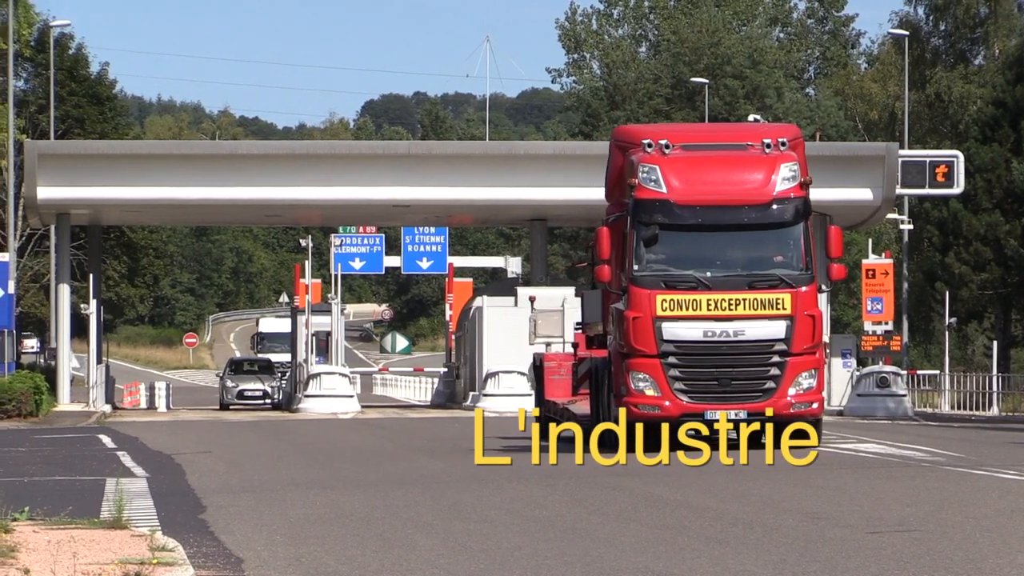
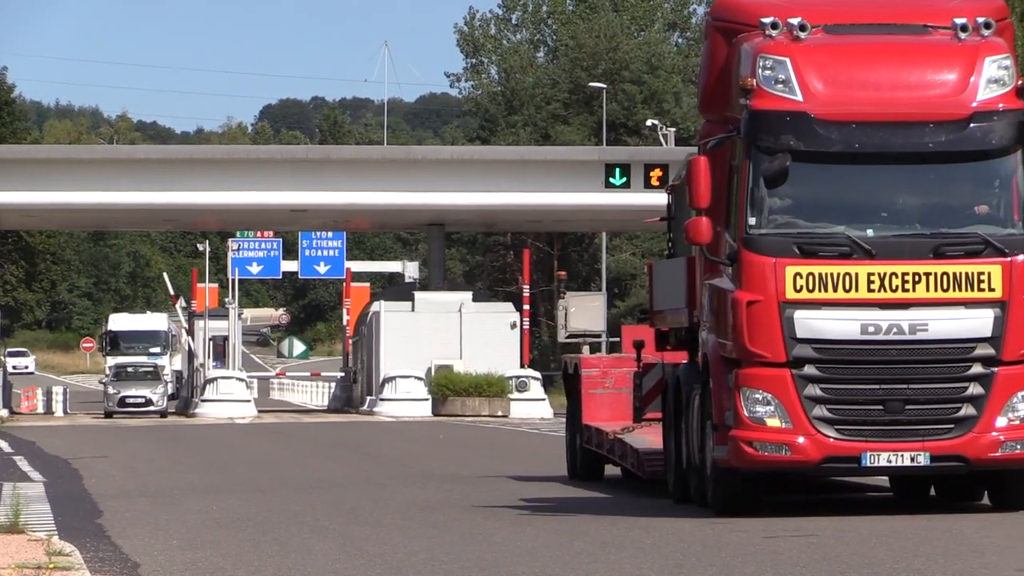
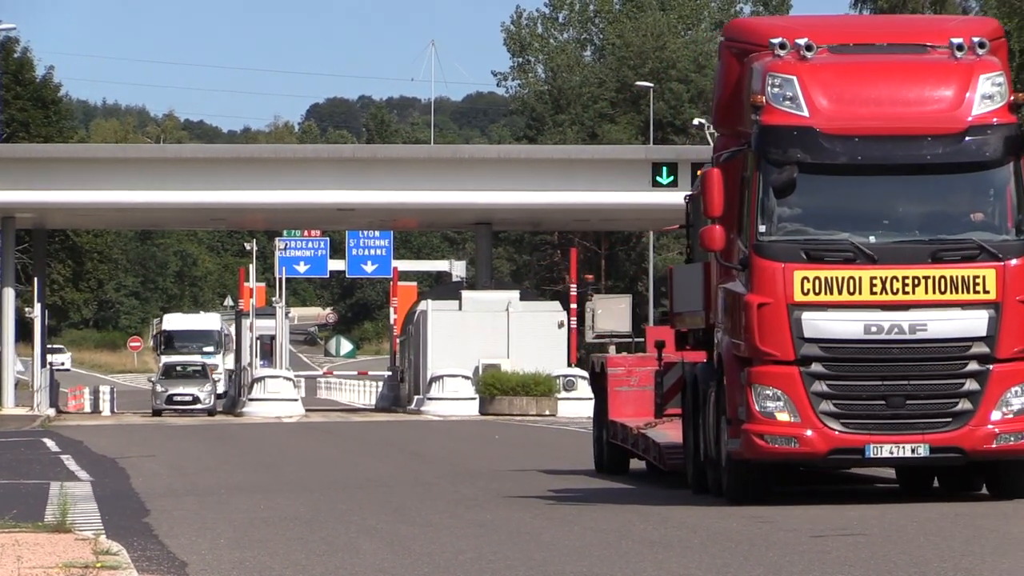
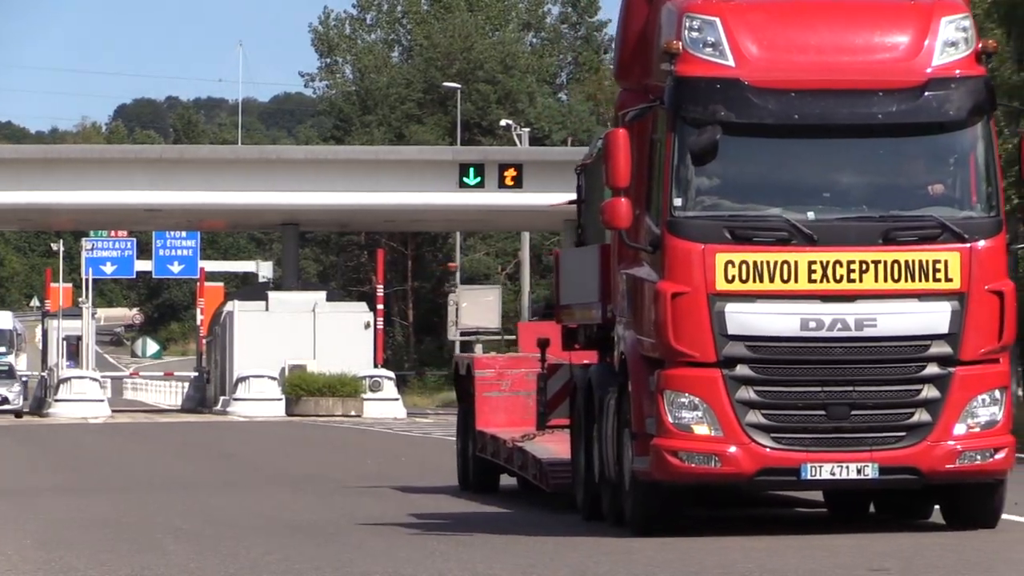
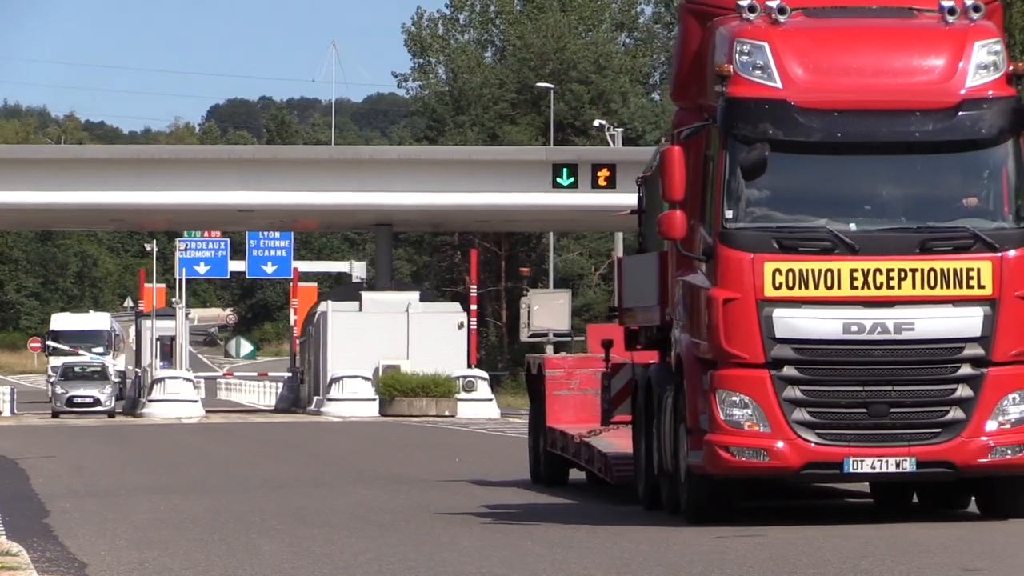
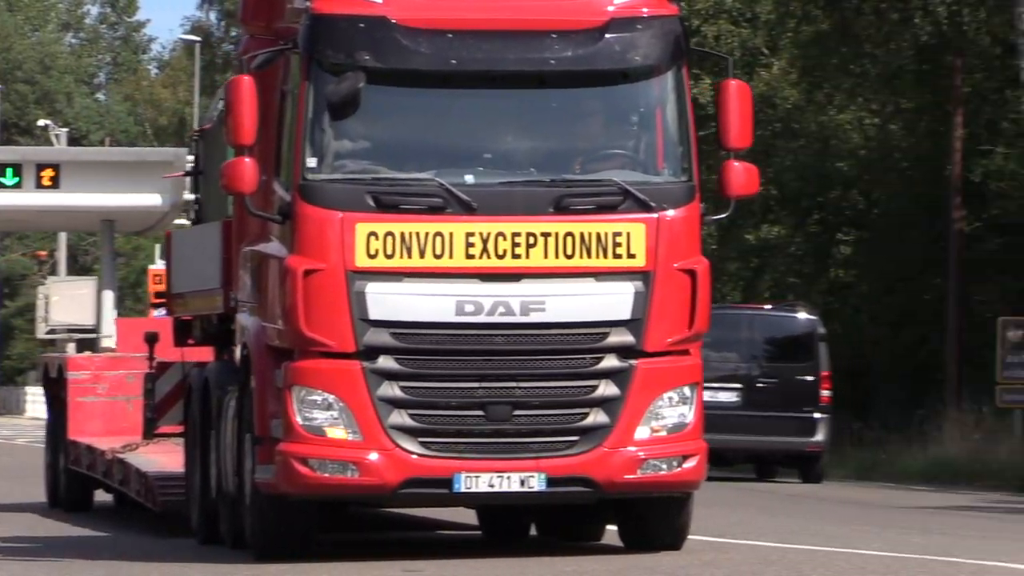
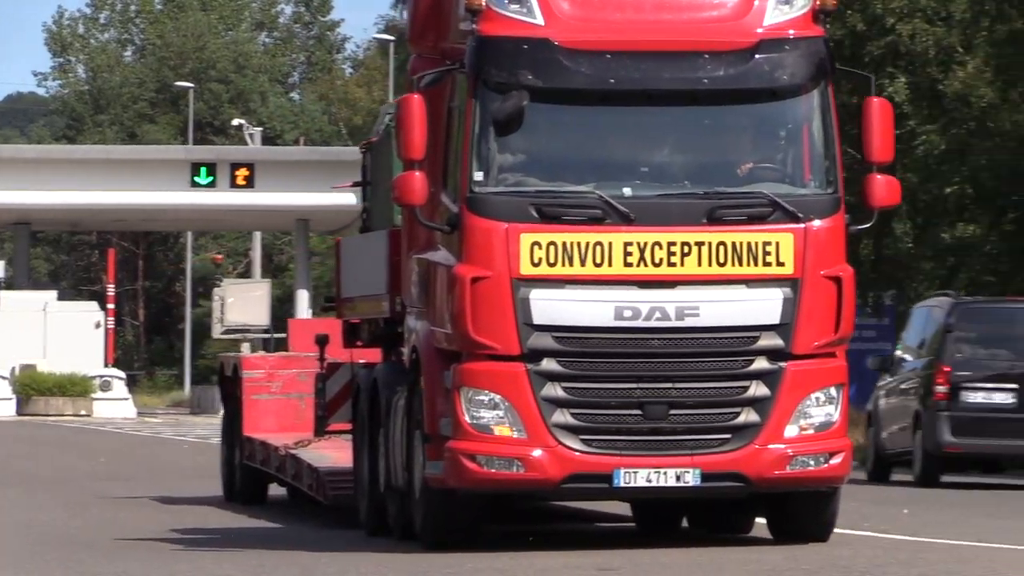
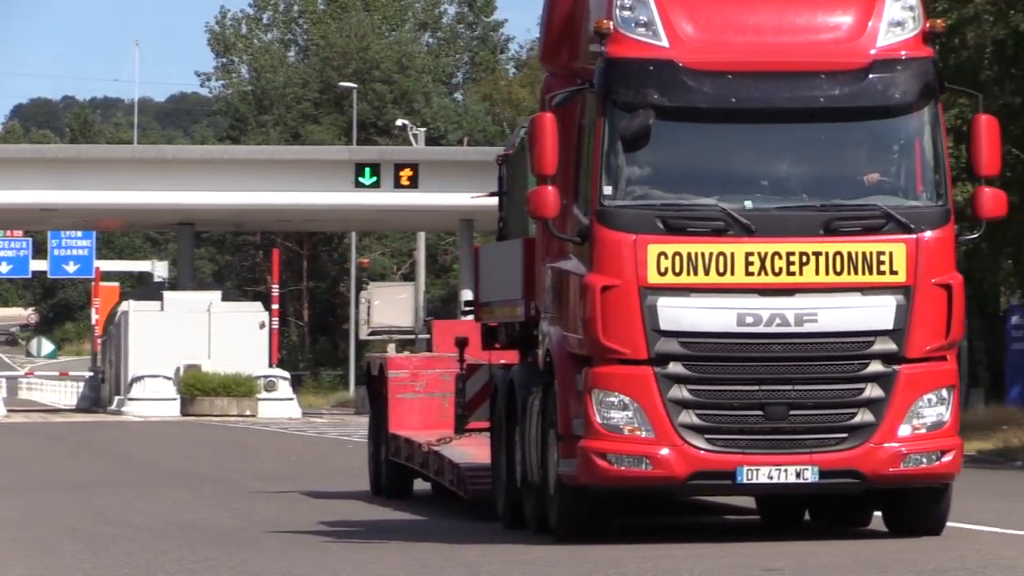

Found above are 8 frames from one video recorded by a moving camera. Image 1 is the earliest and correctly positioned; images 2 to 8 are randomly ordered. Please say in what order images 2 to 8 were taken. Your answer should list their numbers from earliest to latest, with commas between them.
3, 2, 5, 4, 8, 7, 6
